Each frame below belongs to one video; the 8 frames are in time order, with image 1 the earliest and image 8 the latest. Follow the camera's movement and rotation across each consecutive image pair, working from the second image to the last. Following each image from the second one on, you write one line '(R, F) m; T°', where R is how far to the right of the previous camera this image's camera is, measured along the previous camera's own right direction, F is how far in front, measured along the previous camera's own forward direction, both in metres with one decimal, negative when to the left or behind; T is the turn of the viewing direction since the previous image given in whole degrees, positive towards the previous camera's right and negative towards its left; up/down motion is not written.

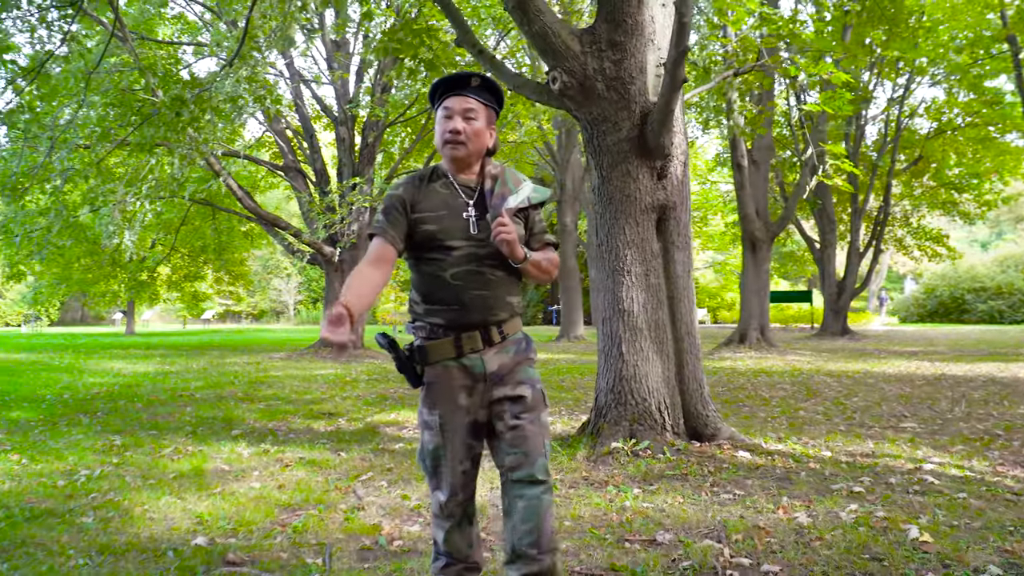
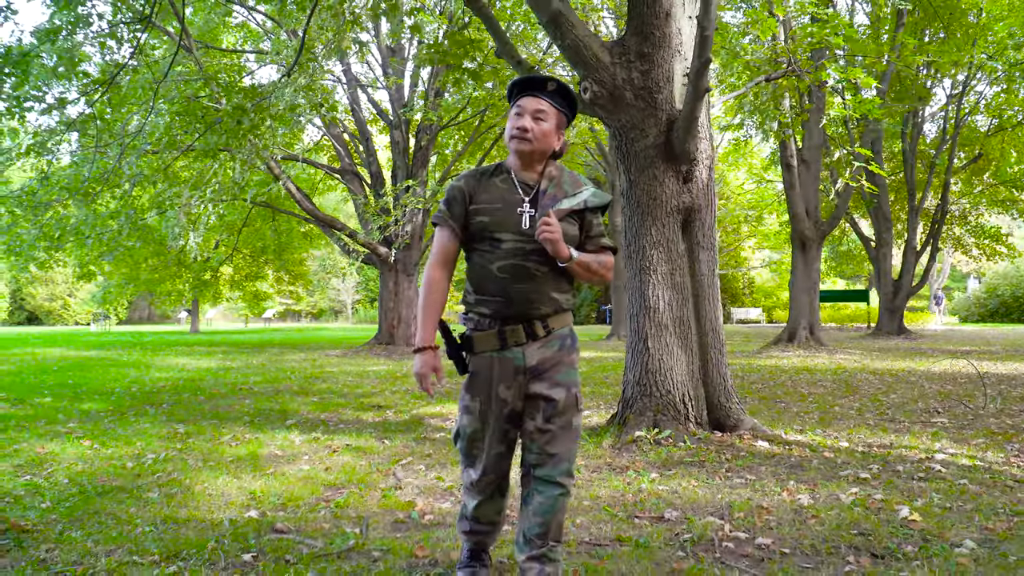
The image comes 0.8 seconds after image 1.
(+0.2, -0.3) m; -4°
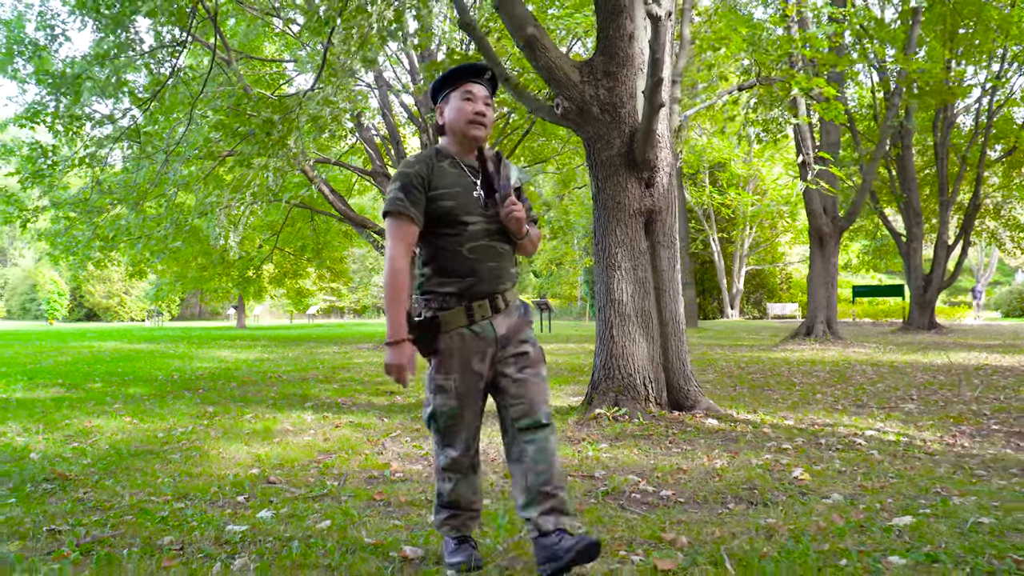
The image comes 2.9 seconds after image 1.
(+0.5, -0.7) m; -3°
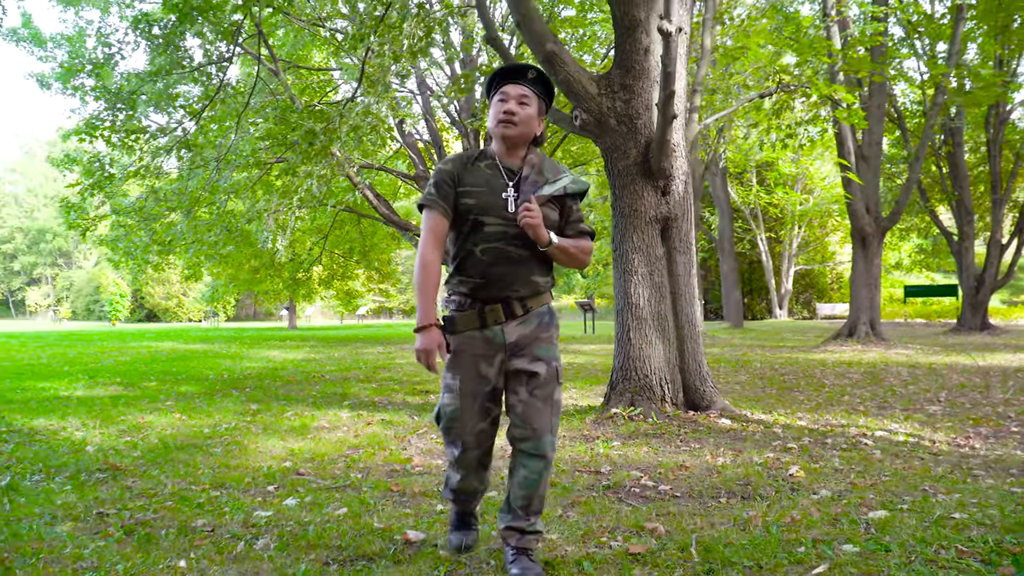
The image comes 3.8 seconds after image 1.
(+0.2, -0.3) m; -3°
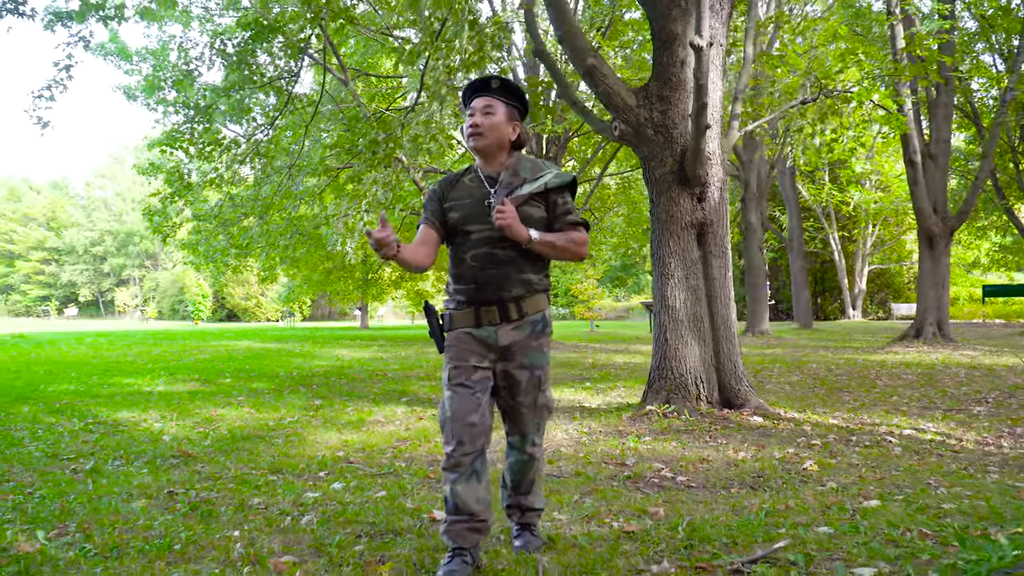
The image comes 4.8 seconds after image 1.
(+0.2, -0.4) m; -5°
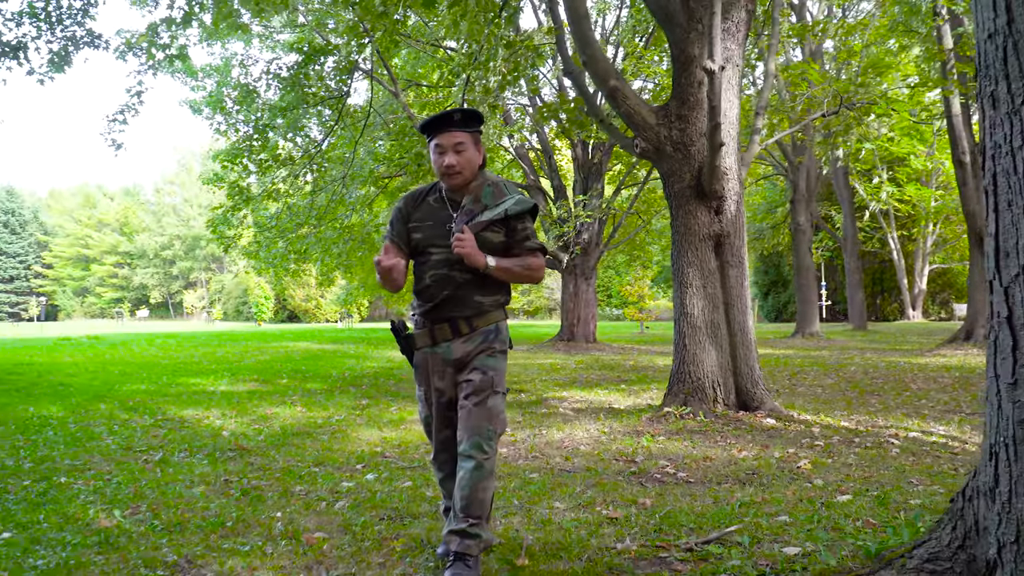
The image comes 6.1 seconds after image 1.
(+0.3, -0.5) m; -4°
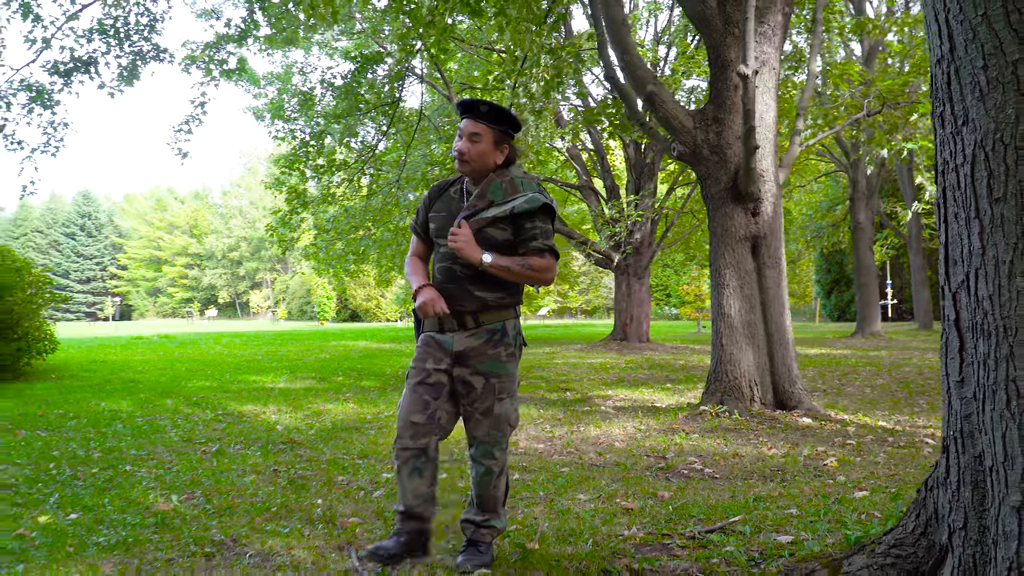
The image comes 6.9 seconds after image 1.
(+0.2, -0.2) m; -4°
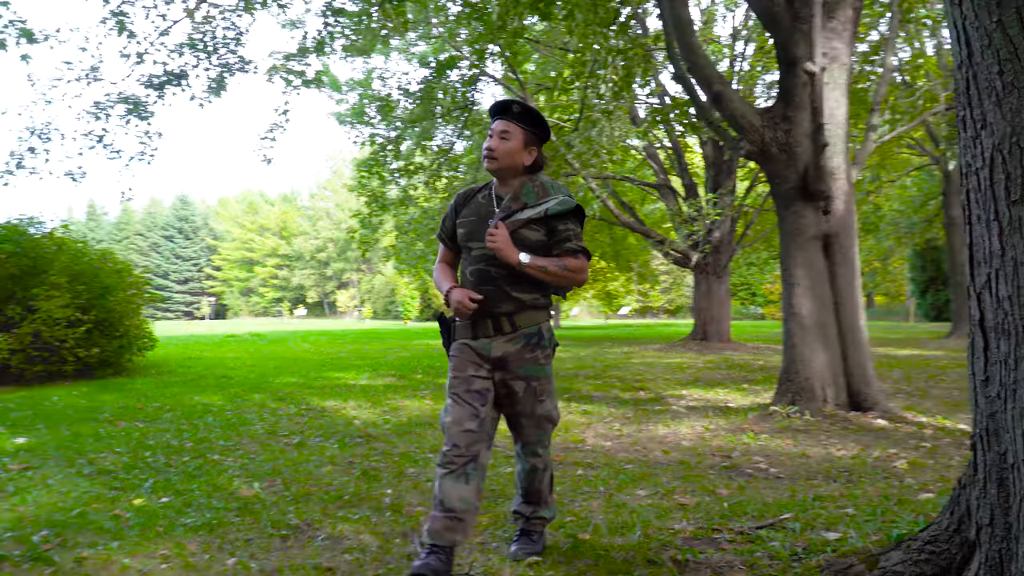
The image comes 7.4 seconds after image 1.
(+0.1, -0.1) m; -6°
